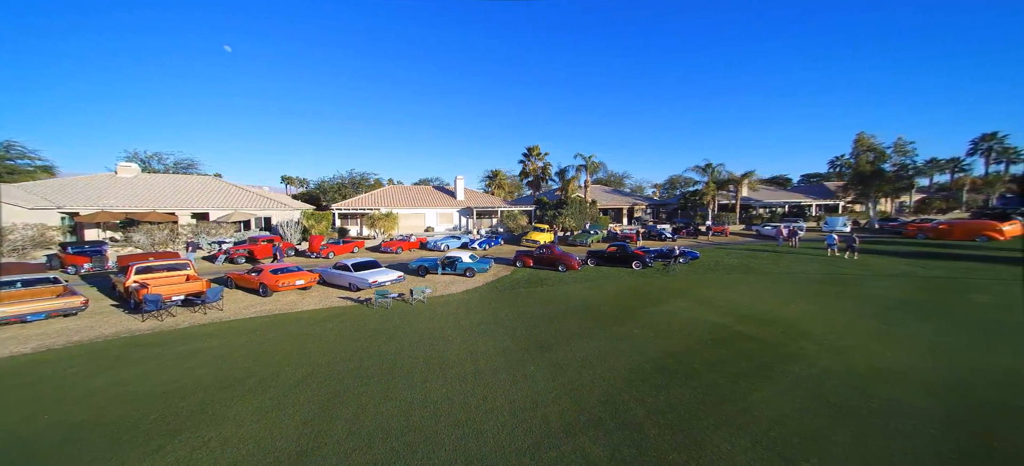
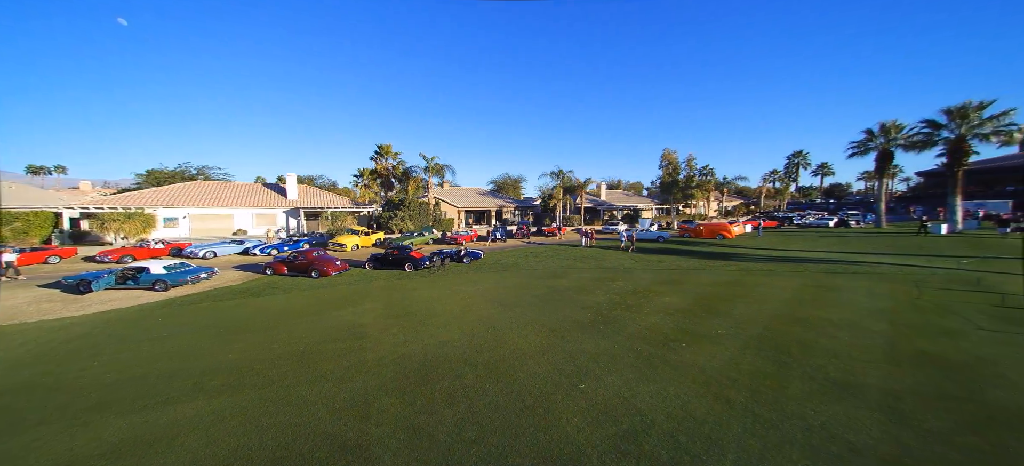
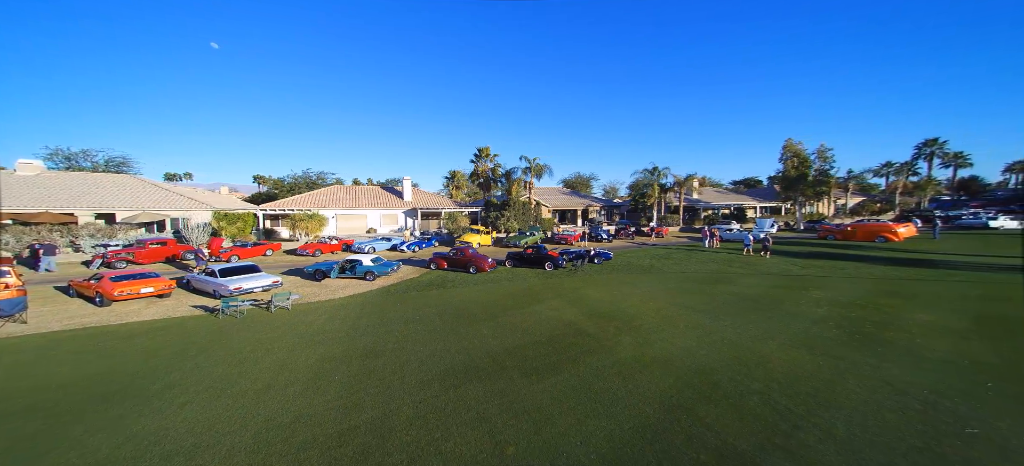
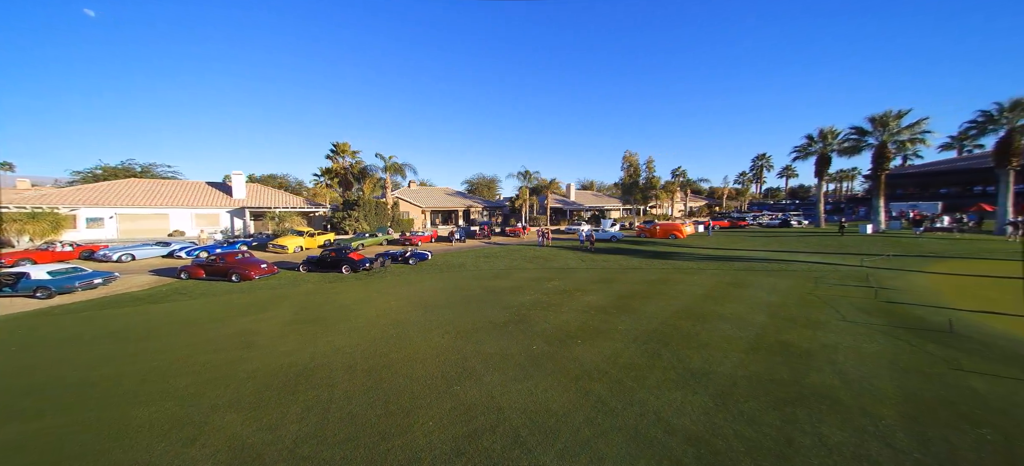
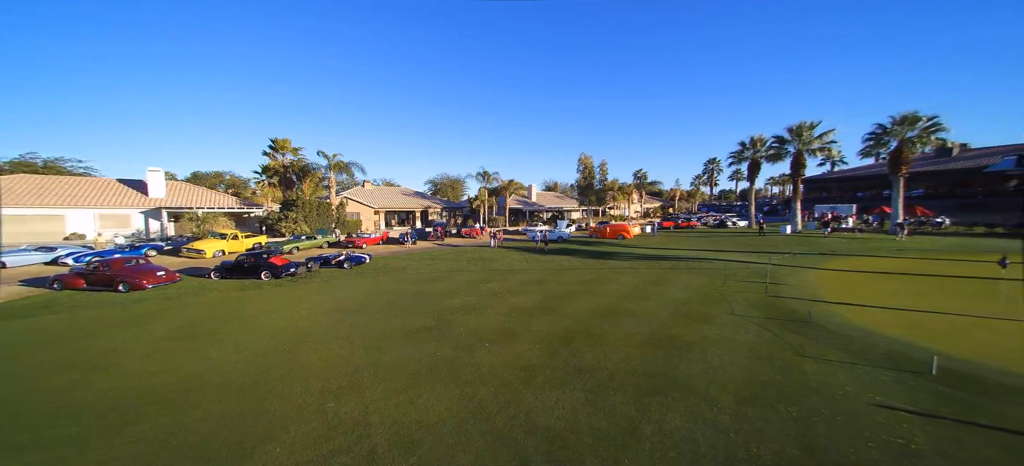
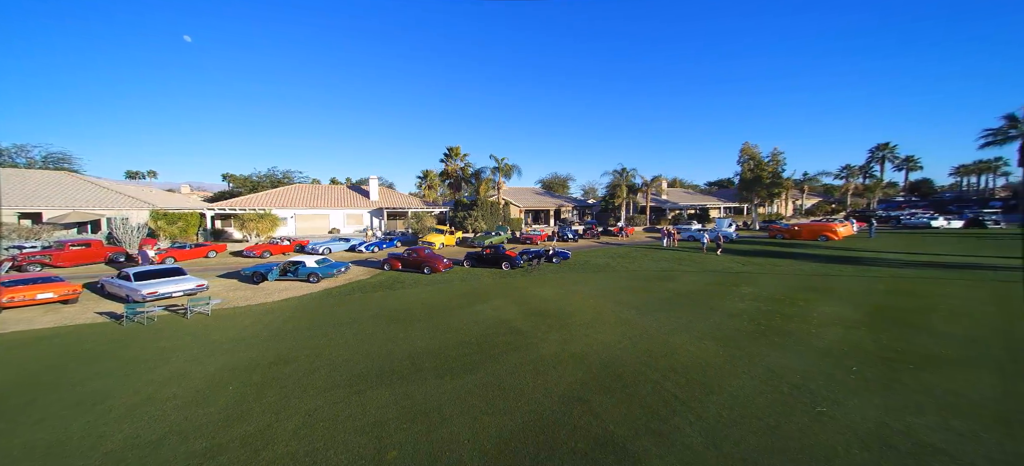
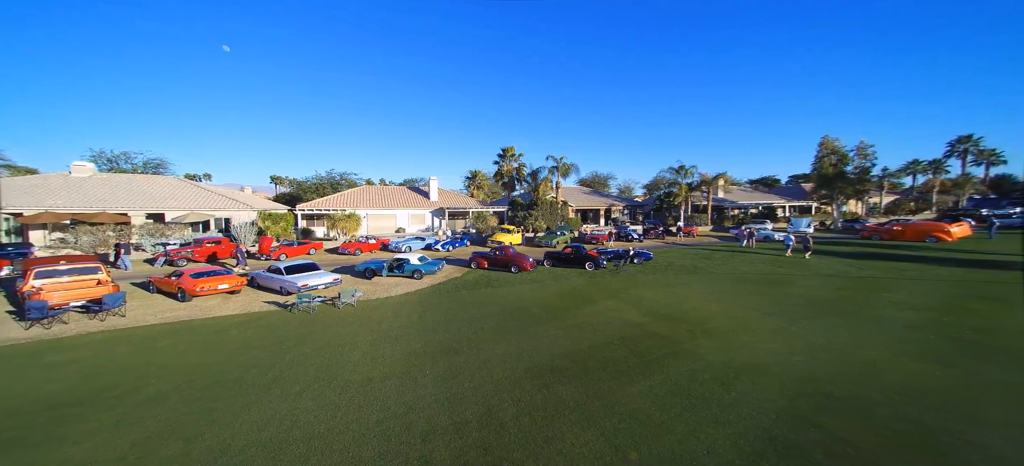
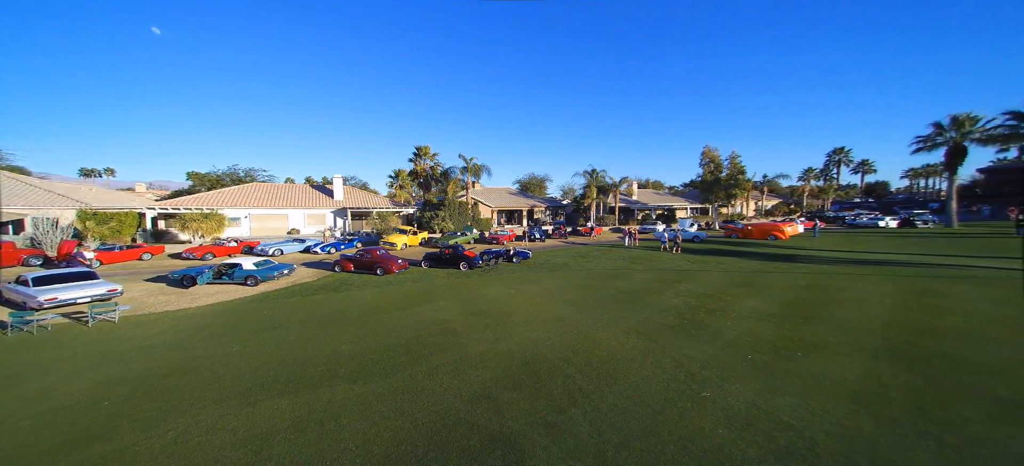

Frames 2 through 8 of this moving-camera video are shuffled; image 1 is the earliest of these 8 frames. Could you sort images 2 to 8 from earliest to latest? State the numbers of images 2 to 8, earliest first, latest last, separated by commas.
7, 3, 6, 8, 2, 4, 5
